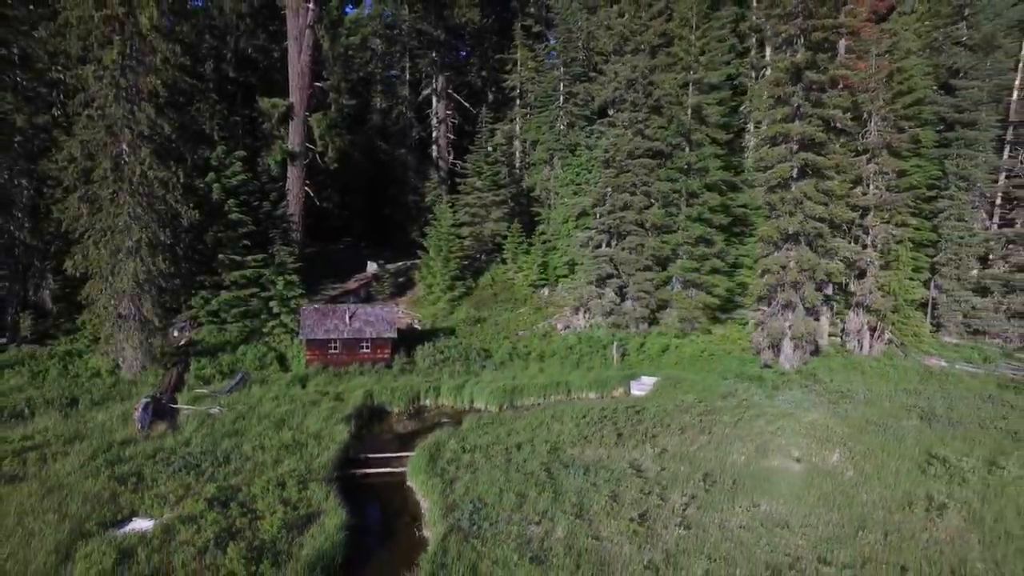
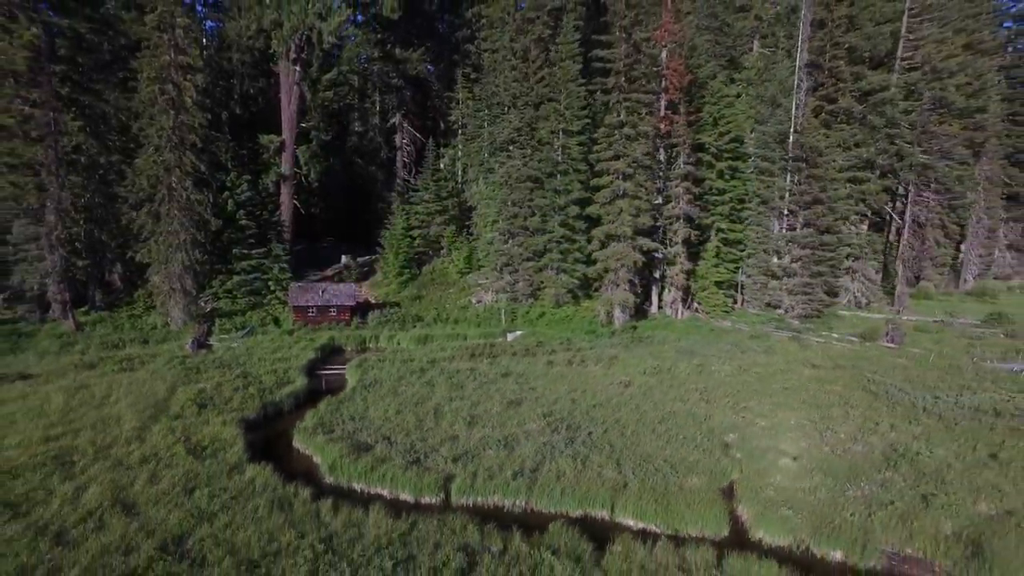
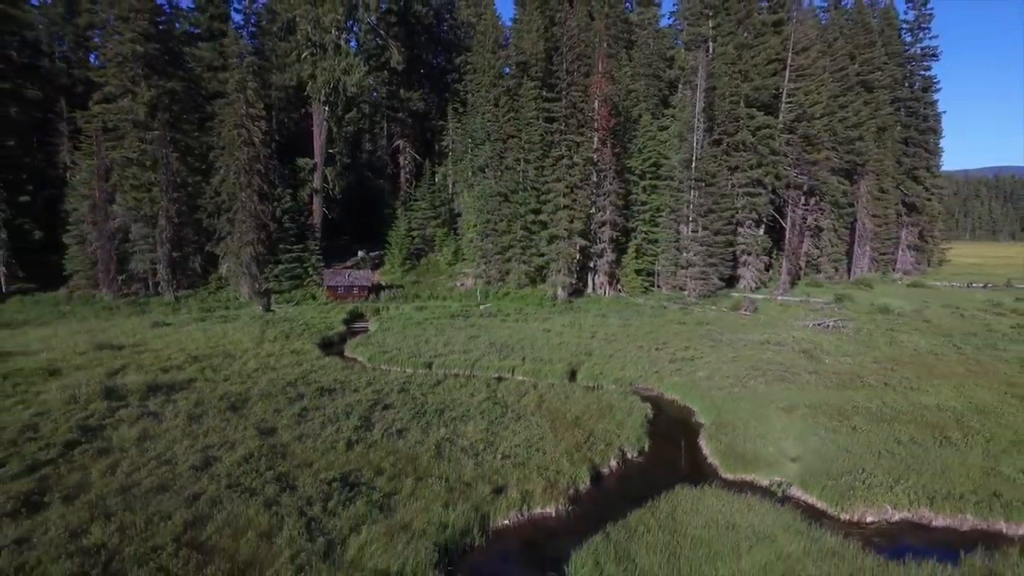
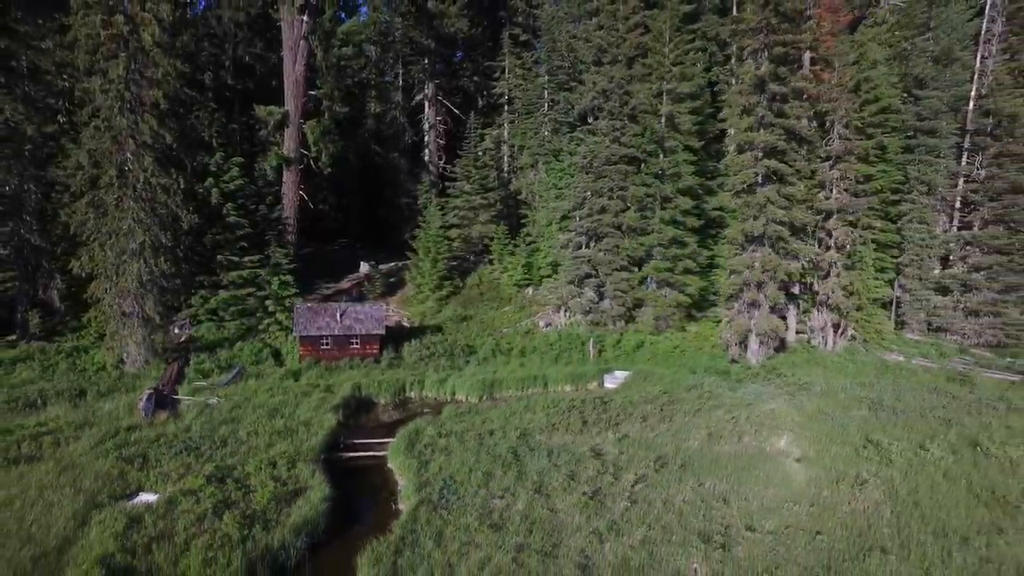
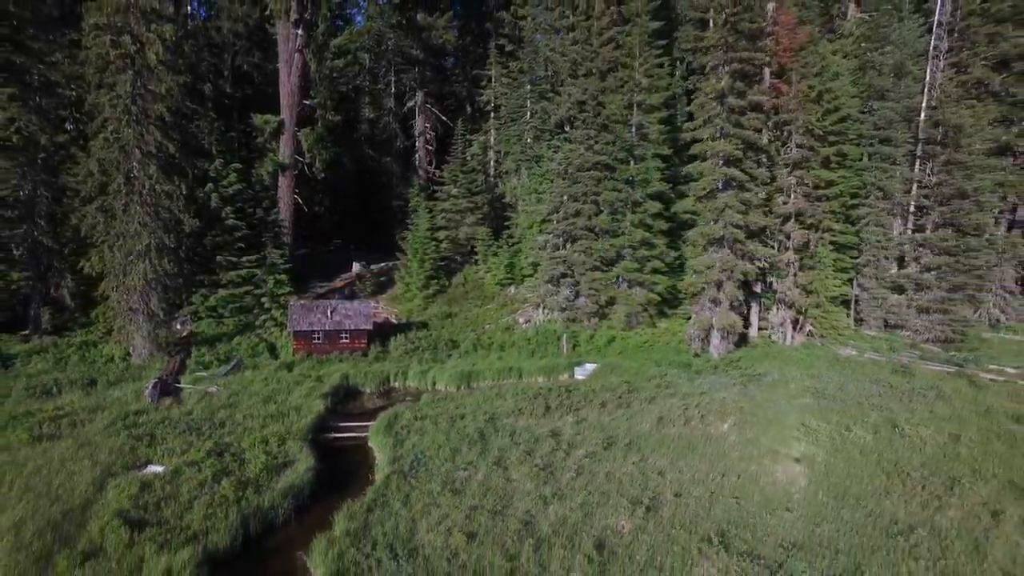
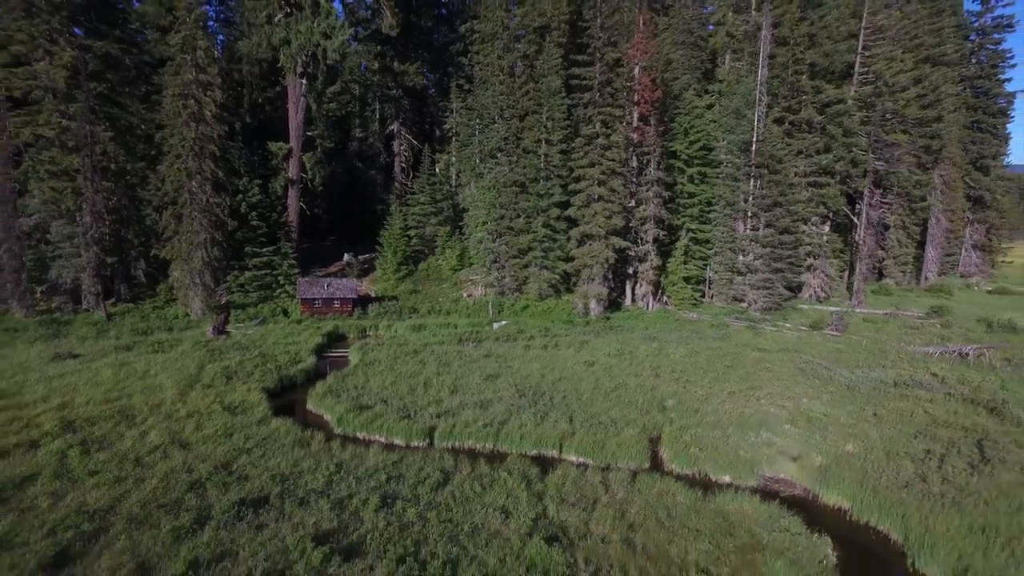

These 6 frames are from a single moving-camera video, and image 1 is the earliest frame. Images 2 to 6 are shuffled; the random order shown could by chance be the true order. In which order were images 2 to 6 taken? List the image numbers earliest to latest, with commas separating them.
4, 5, 2, 6, 3
